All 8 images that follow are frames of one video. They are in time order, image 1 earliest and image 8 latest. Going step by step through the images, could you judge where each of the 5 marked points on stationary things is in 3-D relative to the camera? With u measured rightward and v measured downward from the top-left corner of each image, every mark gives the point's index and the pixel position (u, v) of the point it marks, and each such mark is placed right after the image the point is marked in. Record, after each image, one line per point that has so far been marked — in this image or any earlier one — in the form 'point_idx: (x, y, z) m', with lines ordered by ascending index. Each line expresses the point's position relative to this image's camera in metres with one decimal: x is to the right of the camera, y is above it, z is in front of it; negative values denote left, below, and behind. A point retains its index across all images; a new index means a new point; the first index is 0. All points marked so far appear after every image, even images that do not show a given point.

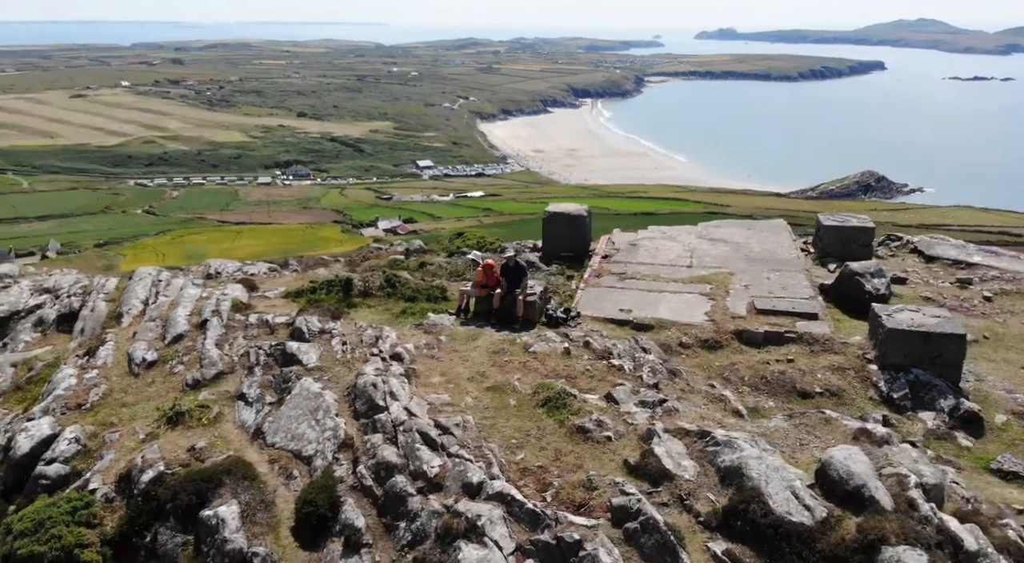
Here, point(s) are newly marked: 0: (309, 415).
0: (-2.6, -1.7, +10.2) m
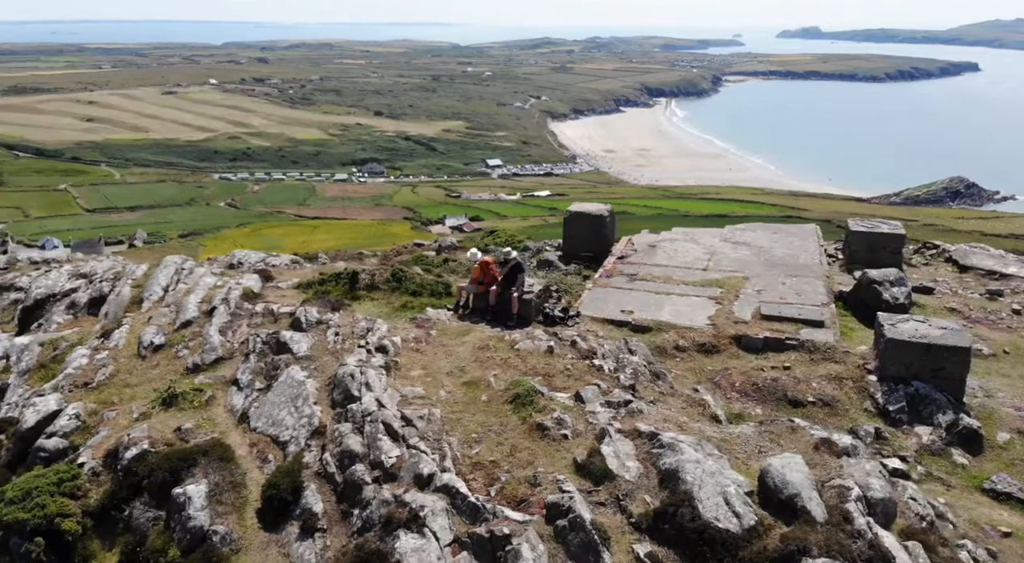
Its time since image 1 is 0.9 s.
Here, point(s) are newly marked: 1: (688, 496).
0: (-2.9, -1.6, +10.5) m
1: (+1.6, -1.9, +7.2) m
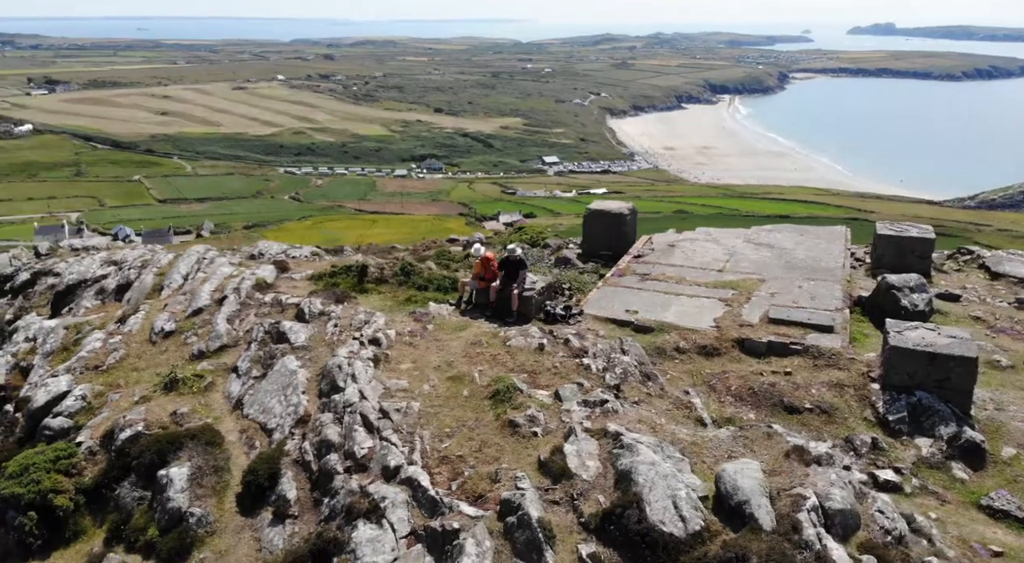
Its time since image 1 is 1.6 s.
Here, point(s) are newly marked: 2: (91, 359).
0: (-3.1, -1.5, +10.8) m
1: (+1.1, -1.9, +7.1) m
2: (-6.7, -1.2, +12.5) m
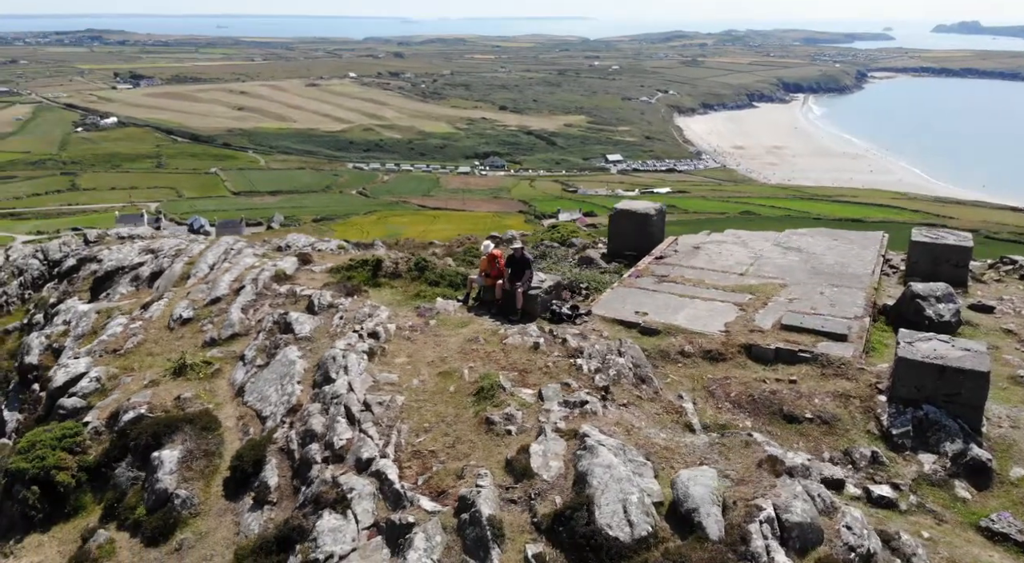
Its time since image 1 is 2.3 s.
0: (-3.2, -1.4, +11.1) m
1: (+0.7, -1.9, +7.0) m
2: (-6.6, -1.0, +13.1) m
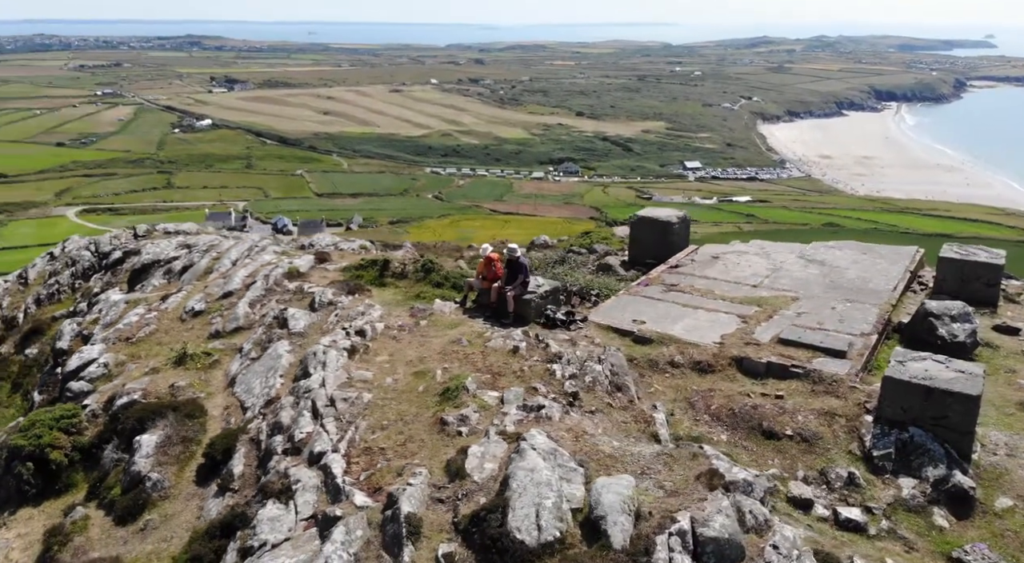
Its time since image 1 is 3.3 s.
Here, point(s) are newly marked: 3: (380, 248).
0: (-3.5, -1.3, +11.4) m
1: (-0.1, -2.0, +7.1) m
2: (-6.7, -0.9, +13.8) m
3: (-3.1, +0.8, +18.5) m
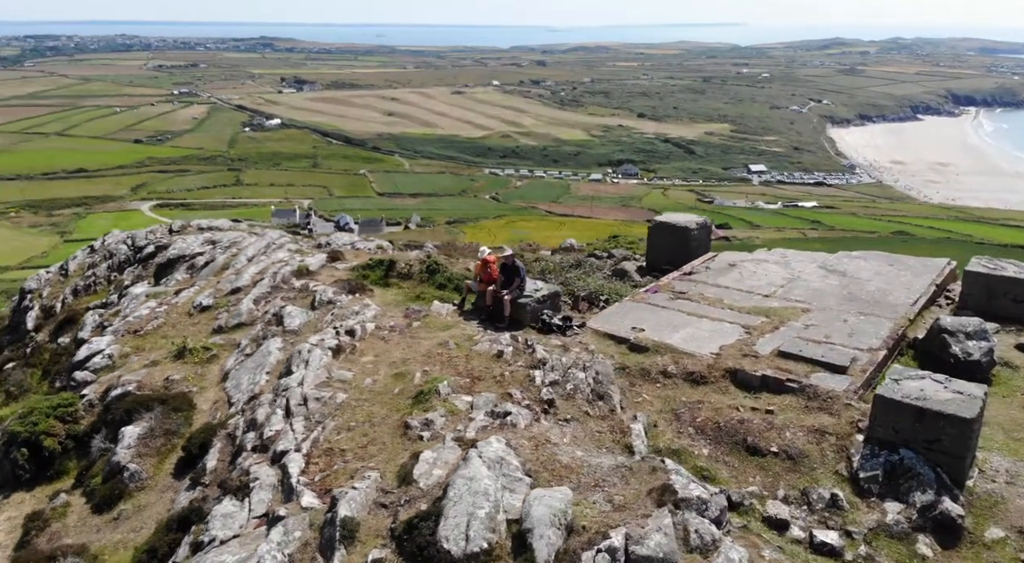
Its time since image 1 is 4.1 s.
0: (-3.8, -1.3, +11.6) m
1: (-0.6, -2.0, +7.0) m
2: (-6.7, -0.8, +14.2) m
3: (-2.7, +0.8, +18.6) m
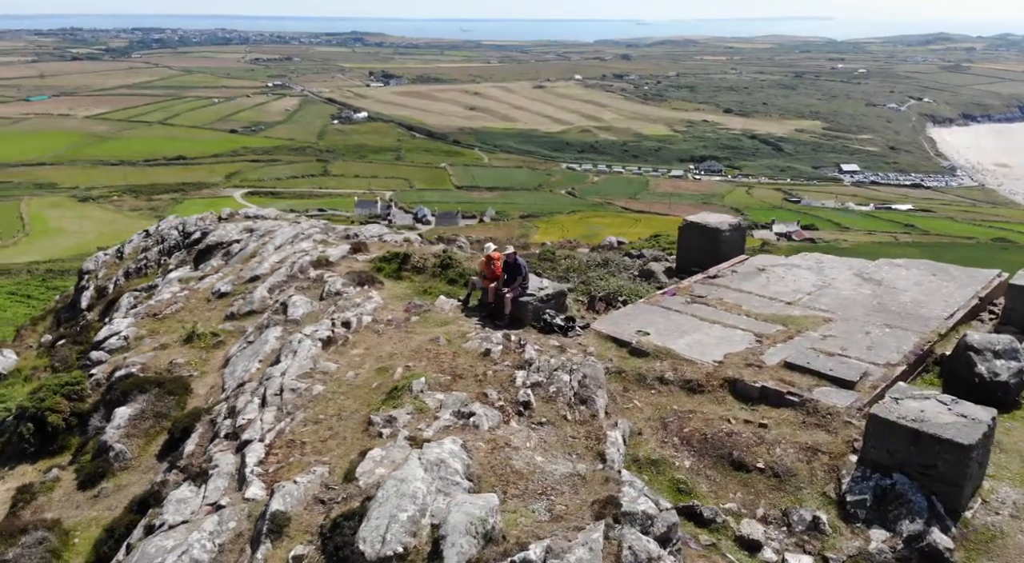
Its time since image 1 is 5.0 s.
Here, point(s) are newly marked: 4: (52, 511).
0: (-3.9, -1.1, +11.8) m
1: (-1.3, -2.0, +6.9) m
2: (-6.5, -0.5, +14.7) m
3: (-2.0, +0.9, +18.6) m
4: (-5.5, -2.8, +9.6) m
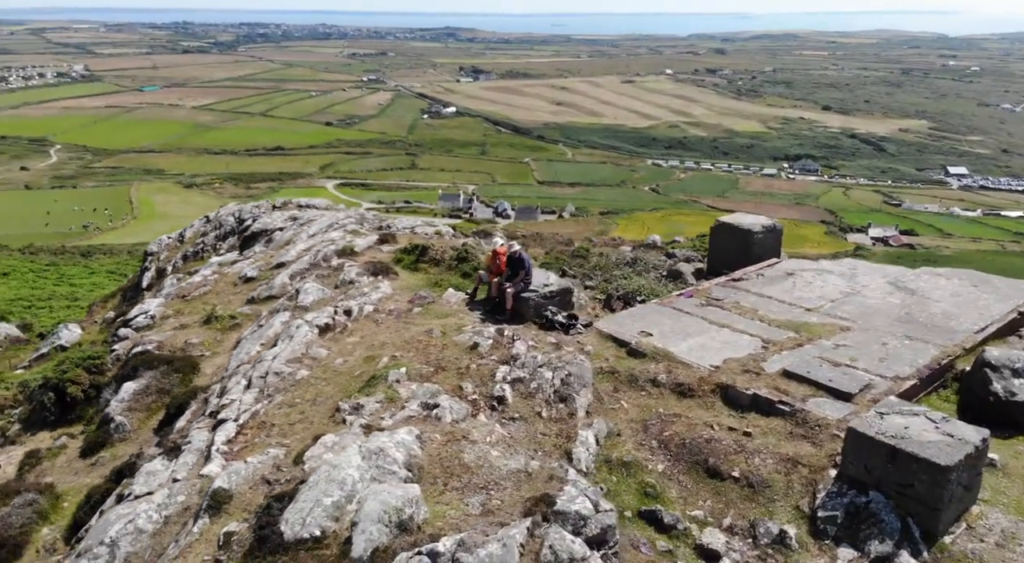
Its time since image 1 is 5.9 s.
0: (-4.0, -0.9, +12.2) m
1: (-1.9, -1.9, +7.1) m
2: (-6.3, -0.2, +15.4) m
3: (-1.3, +1.1, +18.8) m
4: (-5.9, -2.5, +10.2) m
